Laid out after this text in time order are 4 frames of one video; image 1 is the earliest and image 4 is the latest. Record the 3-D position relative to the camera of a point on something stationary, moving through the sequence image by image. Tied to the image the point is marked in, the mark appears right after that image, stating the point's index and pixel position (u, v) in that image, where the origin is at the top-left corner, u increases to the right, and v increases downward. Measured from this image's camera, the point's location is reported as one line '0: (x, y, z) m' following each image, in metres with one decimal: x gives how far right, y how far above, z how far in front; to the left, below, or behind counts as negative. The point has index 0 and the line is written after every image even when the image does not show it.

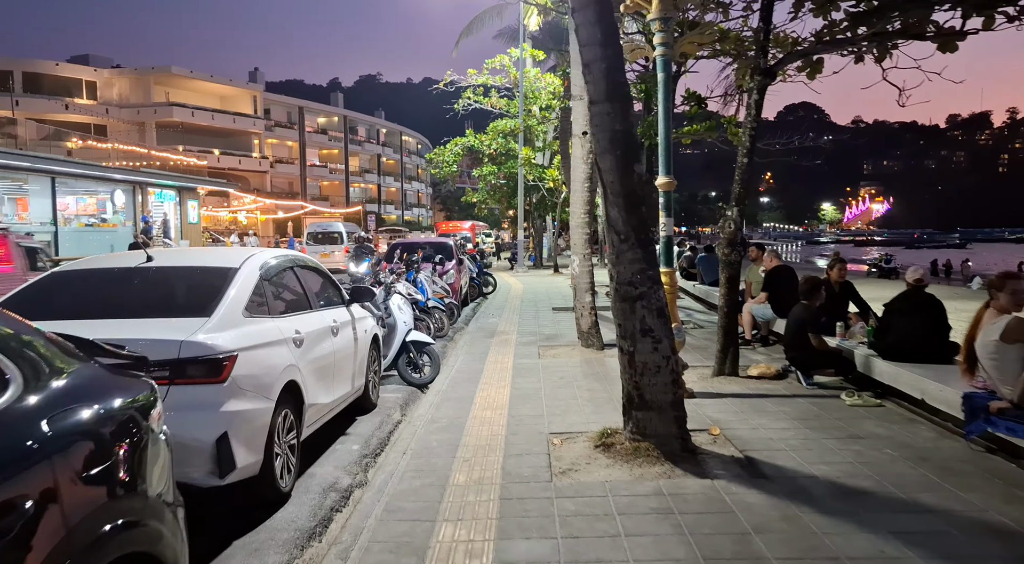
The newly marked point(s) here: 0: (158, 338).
0: (-2.0, -0.3, +3.5) m
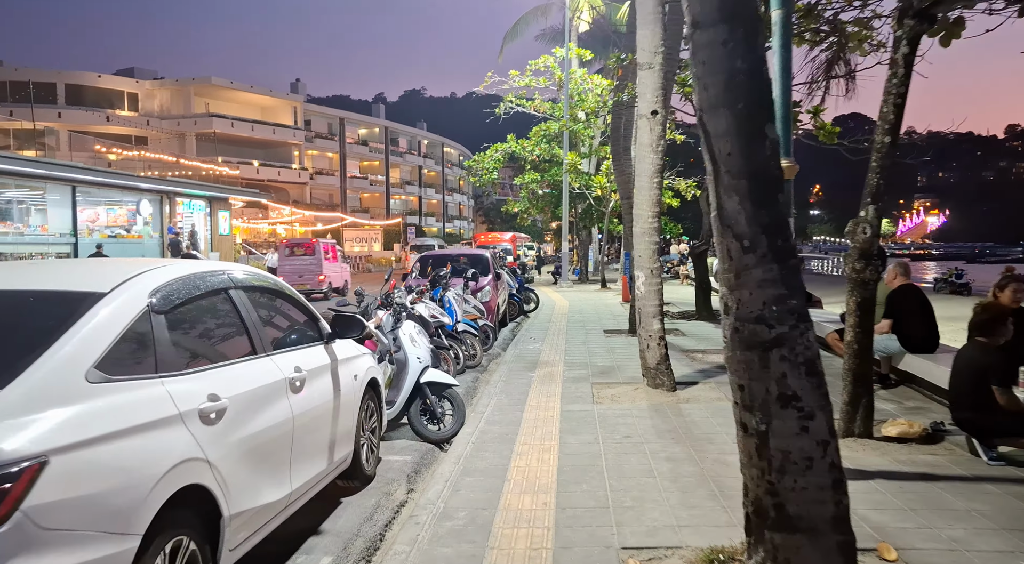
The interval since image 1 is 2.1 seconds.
0: (-1.8, -0.4, +1.8) m
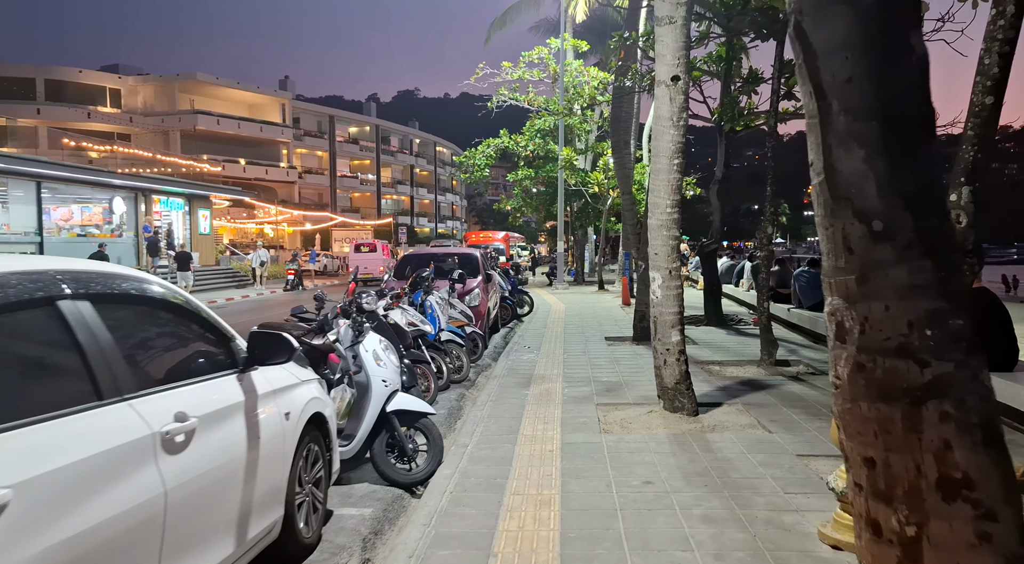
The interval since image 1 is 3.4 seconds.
0: (-1.8, -0.5, +0.6) m
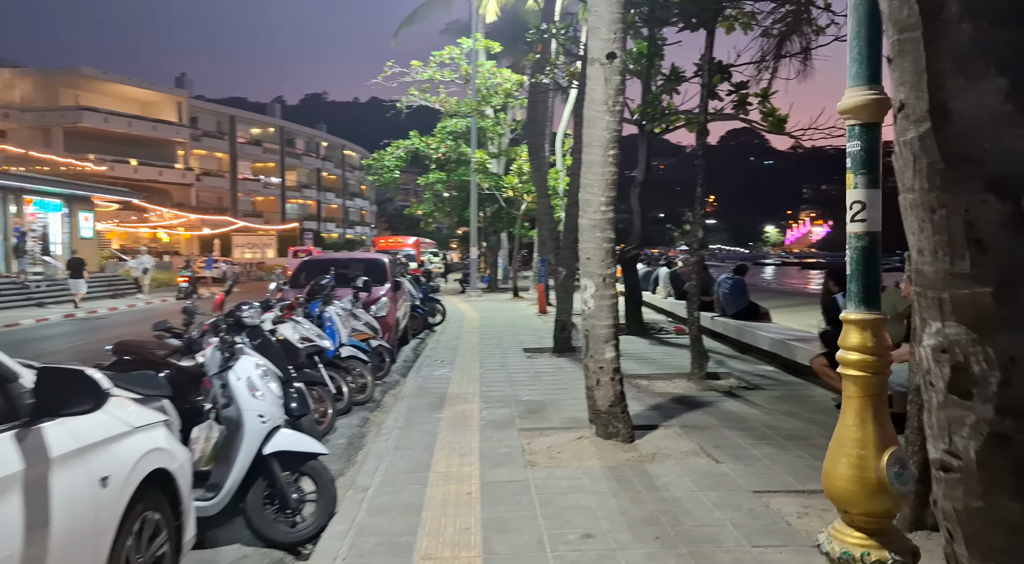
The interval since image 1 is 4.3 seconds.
0: (-1.8, -0.5, -0.5) m
